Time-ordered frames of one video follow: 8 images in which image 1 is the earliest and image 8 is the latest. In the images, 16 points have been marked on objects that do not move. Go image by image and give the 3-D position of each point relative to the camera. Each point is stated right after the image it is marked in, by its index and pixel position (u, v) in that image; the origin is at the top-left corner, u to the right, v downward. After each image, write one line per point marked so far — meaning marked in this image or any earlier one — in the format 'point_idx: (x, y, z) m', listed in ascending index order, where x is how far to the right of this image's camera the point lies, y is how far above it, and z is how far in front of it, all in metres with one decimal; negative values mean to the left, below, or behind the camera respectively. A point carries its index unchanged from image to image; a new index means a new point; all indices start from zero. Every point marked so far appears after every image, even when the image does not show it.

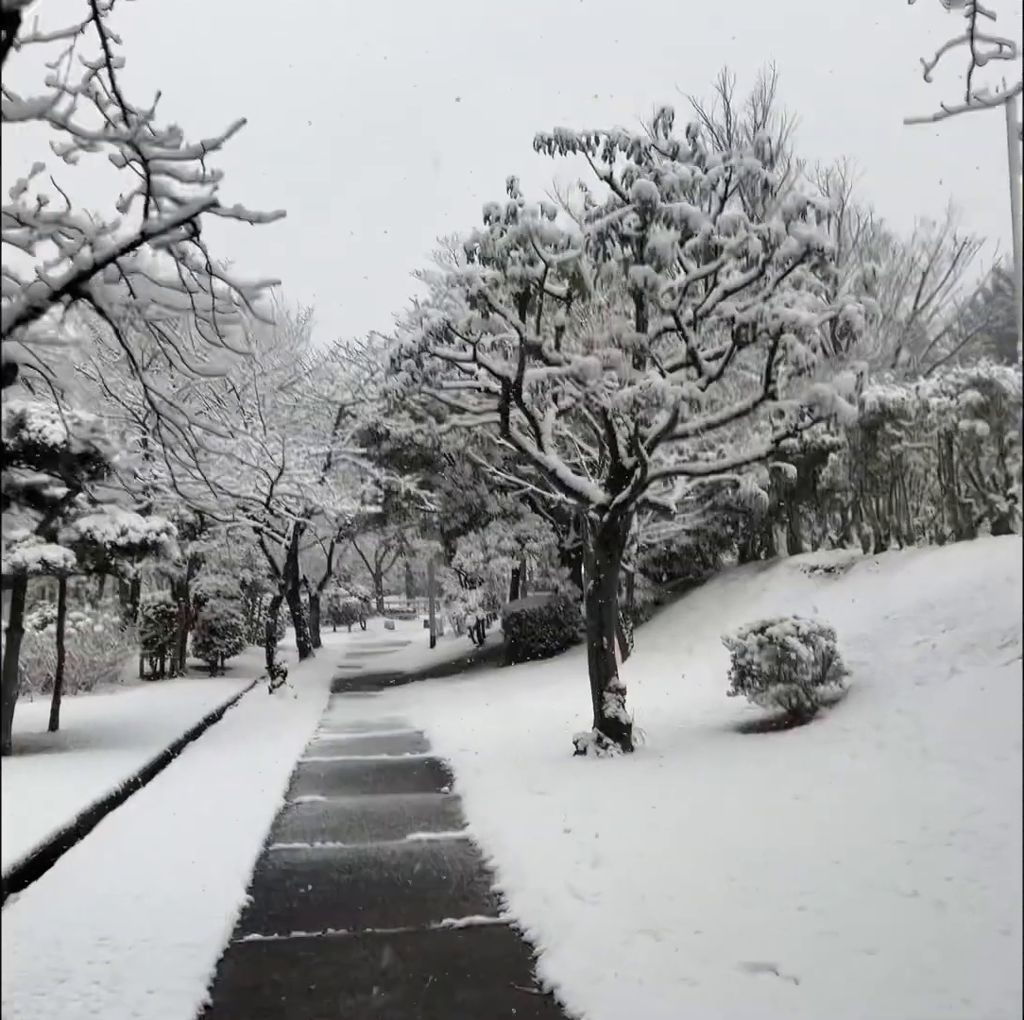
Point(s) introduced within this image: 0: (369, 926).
0: (-0.5, -1.4, +4.3) m
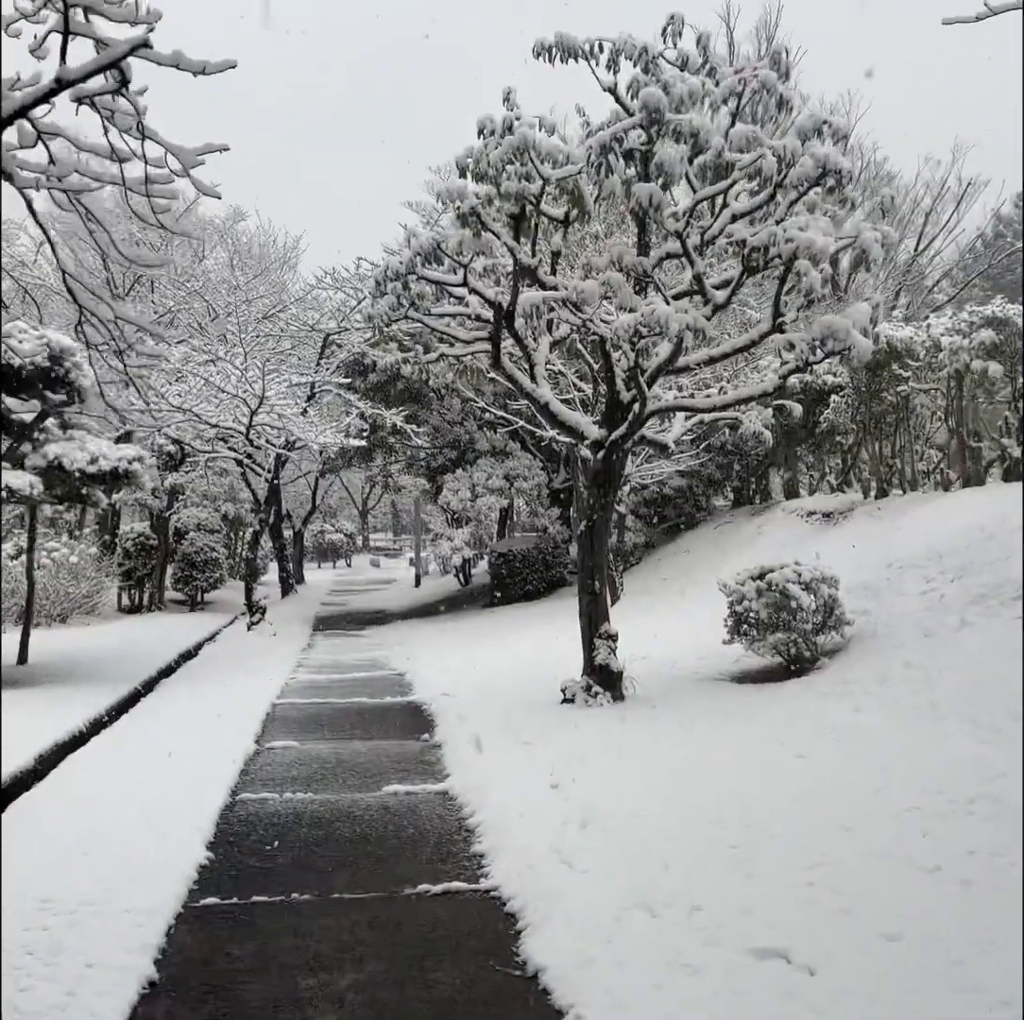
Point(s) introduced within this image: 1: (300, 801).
0: (-0.5, -1.1, +3.9) m
1: (-0.8, -1.2, +5.2) m
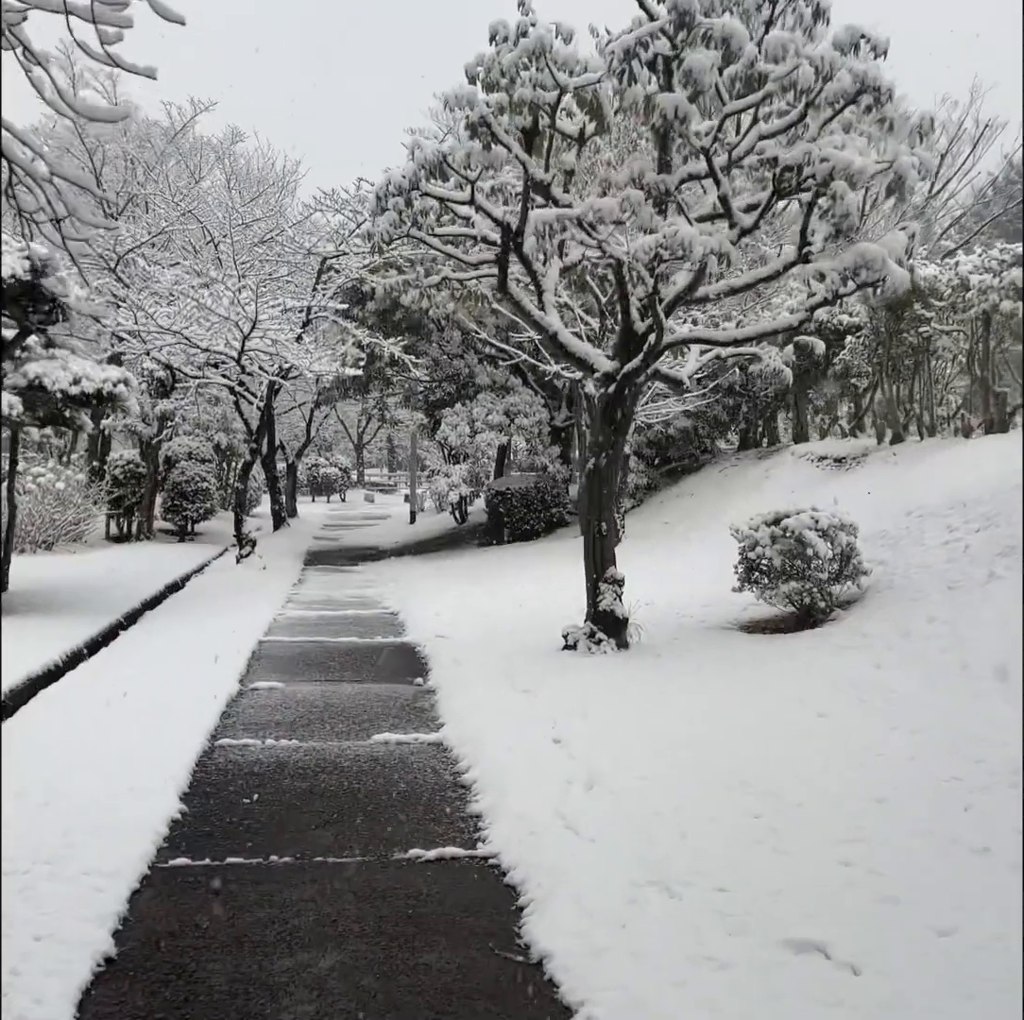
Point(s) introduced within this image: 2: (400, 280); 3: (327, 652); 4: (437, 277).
0: (-0.5, -0.9, +3.6) m
1: (-0.9, -0.9, +4.9) m
2: (-1.1, +2.3, +12.8) m
3: (-1.1, -0.8, +7.4) m
4: (-0.5, +1.4, +8.0) m
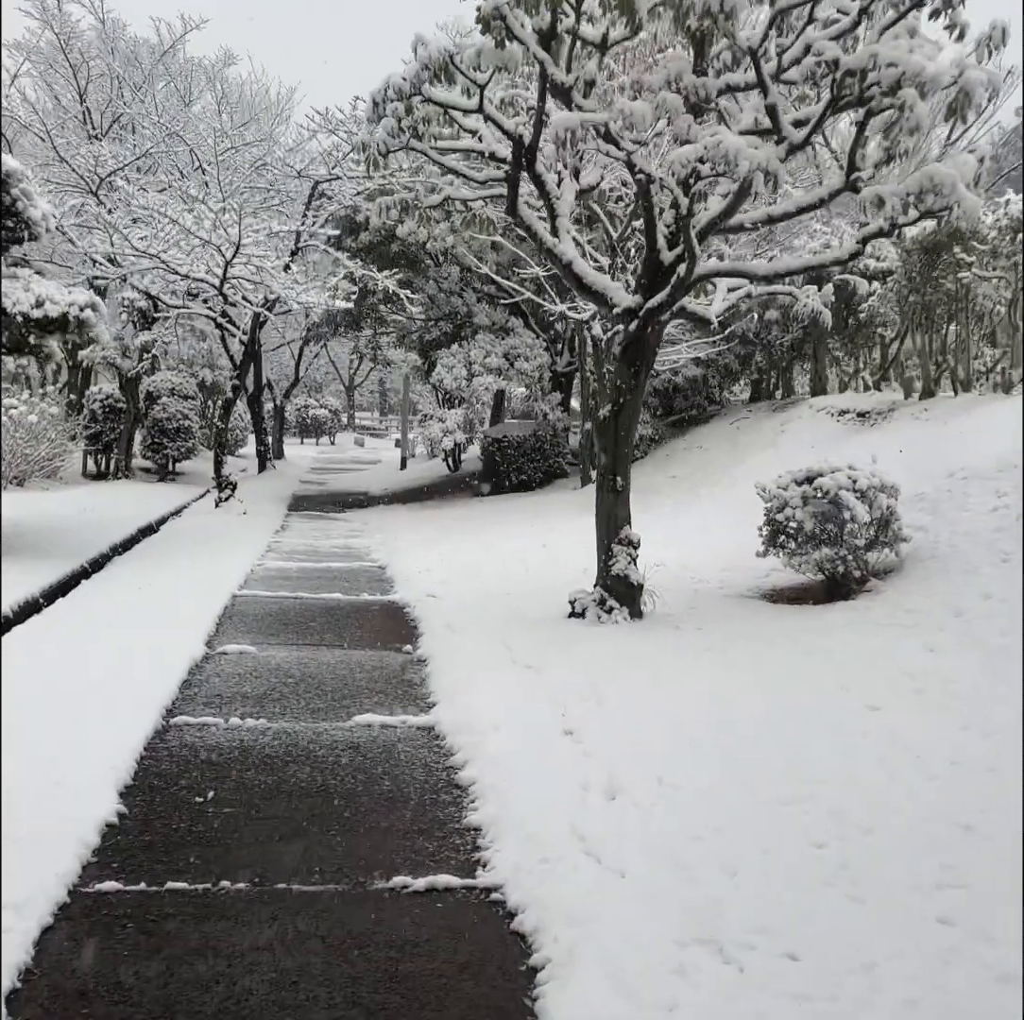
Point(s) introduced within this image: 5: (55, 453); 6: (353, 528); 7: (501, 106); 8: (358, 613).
0: (-0.5, -0.8, +2.9) m
1: (-0.8, -0.7, +4.2) m
2: (-1.1, +2.8, +12.0) m
3: (-1.1, -0.5, +6.7) m
4: (-0.4, +1.7, +7.2) m
5: (-5.2, +0.7, +14.7) m
6: (-1.4, -0.2, +11.4) m
7: (0.0, +2.0, +6.3) m
8: (-0.8, -0.5, +6.6) m
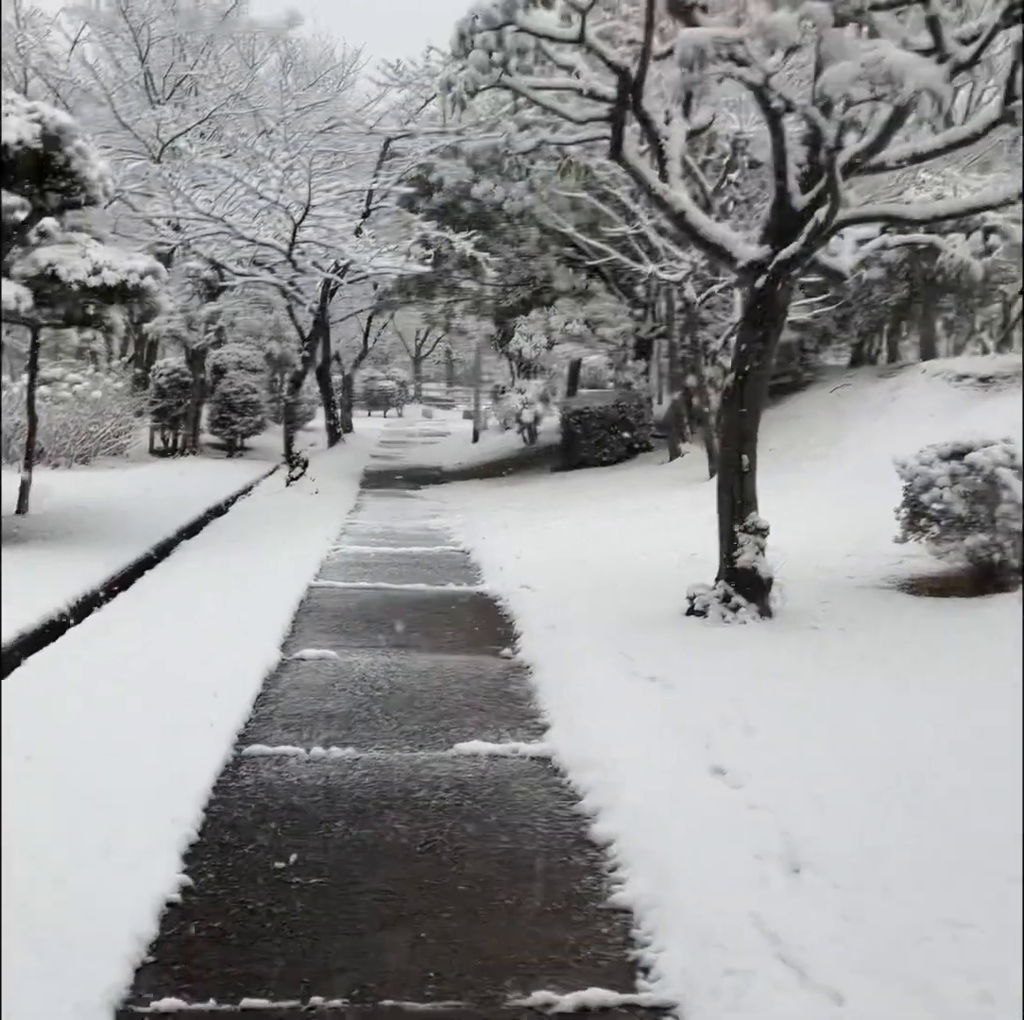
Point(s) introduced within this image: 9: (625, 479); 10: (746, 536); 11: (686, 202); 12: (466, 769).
0: (-0.2, -0.8, +2.3) m
1: (-0.5, -0.7, +3.6) m
2: (-0.3, +3.0, +11.3) m
3: (-0.6, -0.4, +6.1) m
4: (+0.1, +1.8, +6.5) m
5: (-4.3, +0.9, +14.3) m
6: (-0.7, 0.0, +10.8) m
7: (+0.4, +2.0, +5.6) m
8: (-0.3, -0.5, +6.0) m
9: (+1.0, +0.3, +11.3) m
10: (+0.9, -0.1, +5.0) m
11: (+0.7, +1.3, +5.5) m
12: (-0.1, -0.7, +3.5) m
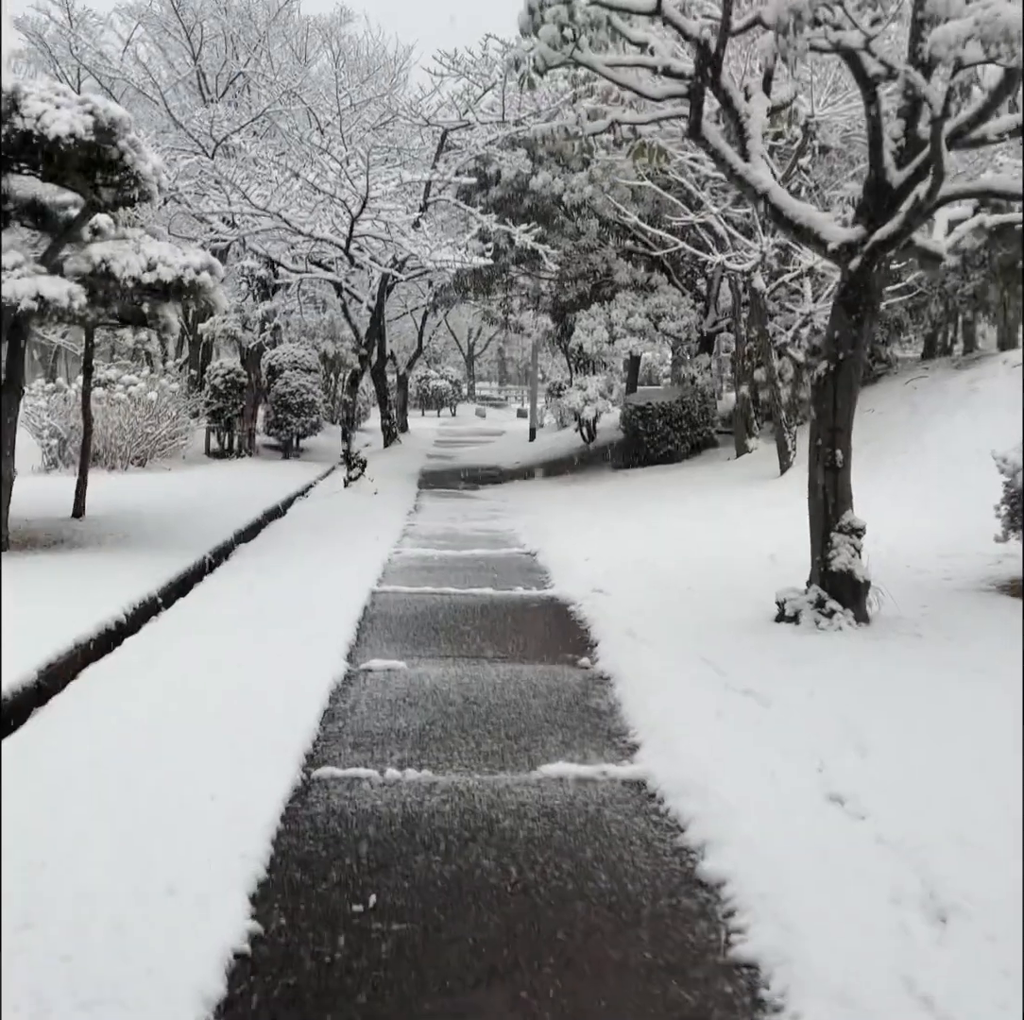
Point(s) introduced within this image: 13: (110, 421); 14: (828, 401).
0: (0.0, -0.8, +2.0) m
1: (-0.3, -0.7, +3.3) m
2: (+0.2, +3.0, +11.0) m
3: (-0.3, -0.4, +5.8) m
4: (+0.4, +1.8, +6.2) m
5: (-3.7, +0.9, +14.2) m
6: (-0.2, 0.0, +10.5) m
7: (+0.7, +2.0, +5.3) m
8: (0.0, -0.5, +5.7) m
9: (+1.5, +0.3, +10.9) m
10: (+1.2, -0.1, +4.7) m
11: (+1.0, +1.3, +5.2) m
12: (+0.1, -0.7, +3.2) m
13: (-4.1, +0.9, +13.2) m
14: (+1.2, +0.4, +4.8) m
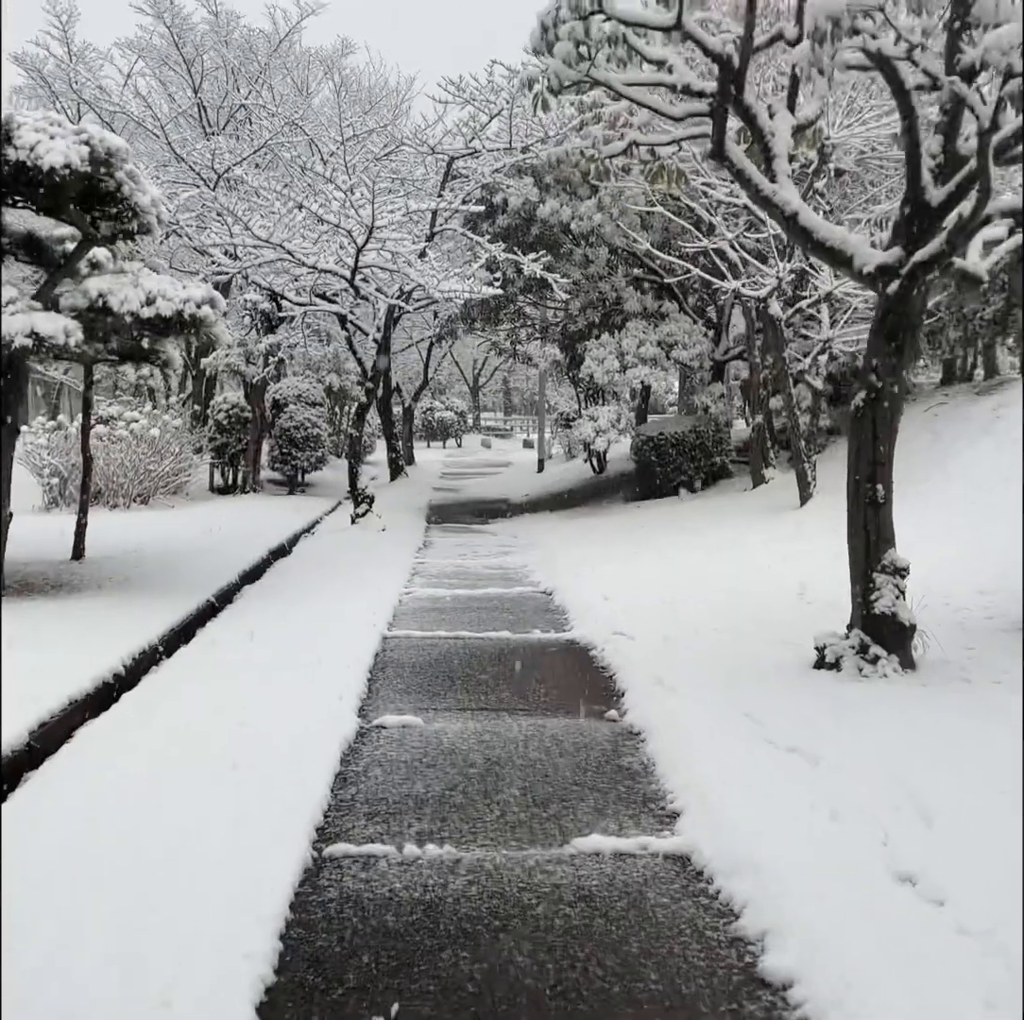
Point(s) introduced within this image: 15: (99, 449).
0: (0.0, -0.9, +1.7) m
1: (-0.2, -0.8, +3.0) m
2: (+0.2, +2.7, +10.8) m
3: (-0.2, -0.6, +5.5) m
4: (+0.5, +1.6, +5.9) m
5: (-3.6, +0.5, +13.9) m
6: (-0.1, -0.3, +10.2) m
7: (+0.7, +1.9, +5.0) m
8: (+0.1, -0.6, +5.4) m
9: (+1.6, 0.0, +10.7) m
10: (+1.3, -0.2, +4.4) m
11: (+1.1, +1.2, +5.0) m
12: (+0.2, -0.8, +2.9) m
13: (-4.0, +0.5, +12.9) m
14: (+1.2, +0.3, +4.5) m
15: (-4.1, +0.6, +12.9) m
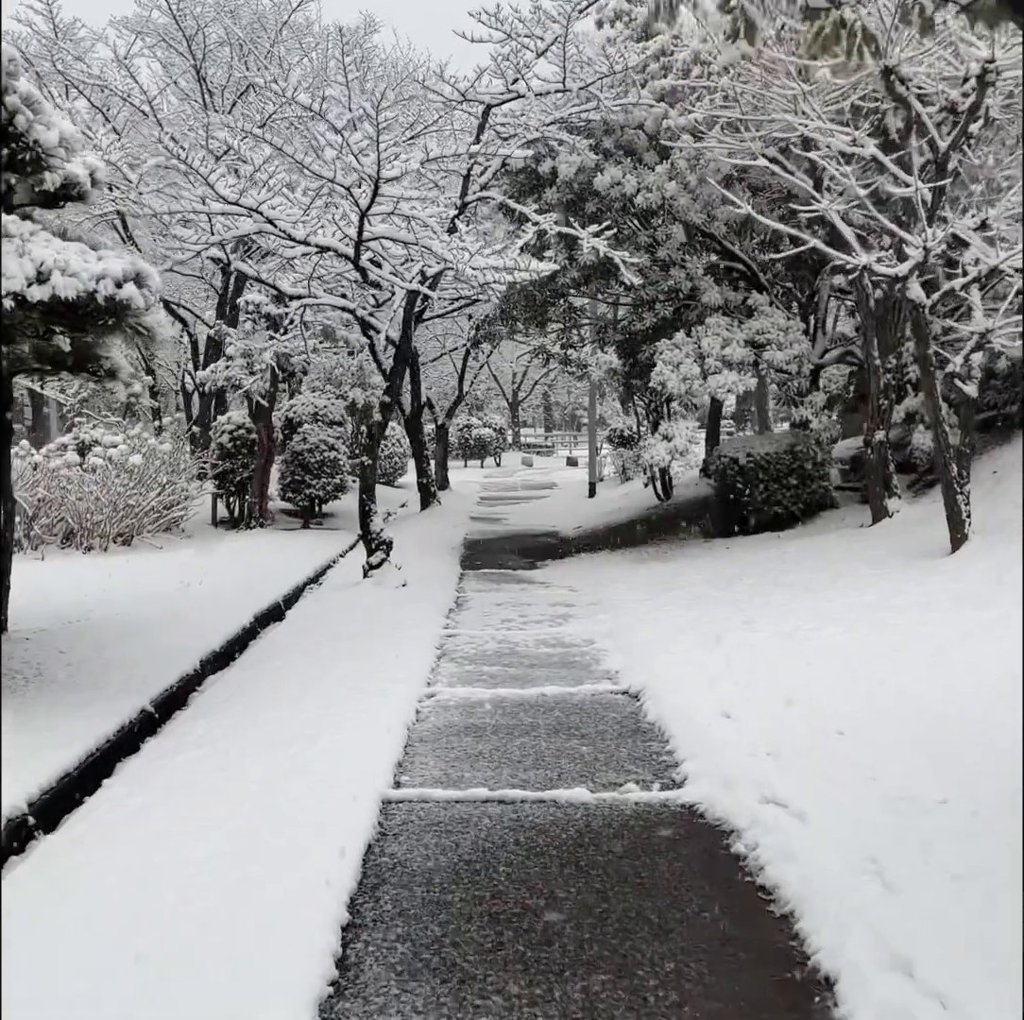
0: (+0.1, -1.1, -0.6) m
1: (0.0, -1.0, +0.7) m
2: (+0.6, +2.4, +8.6) m
3: (0.0, -0.9, +3.3) m
4: (+0.7, +1.4, +3.7) m
5: (-3.1, +0.1, +11.8) m
6: (+0.3, -0.5, +8.0) m
7: (+0.9, +1.7, +2.8) m
8: (+0.3, -0.9, +3.2) m
9: (+2.0, -0.3, +8.3) m
10: (+1.4, -0.4, +2.1) m
11: (+1.3, +1.0, +2.7) m
12: (+0.3, -1.0, +0.7) m
13: (-3.6, +0.2, +10.8) m
14: (+1.4, +0.1, +2.2) m
15: (-3.7, +0.3, +10.8) m
